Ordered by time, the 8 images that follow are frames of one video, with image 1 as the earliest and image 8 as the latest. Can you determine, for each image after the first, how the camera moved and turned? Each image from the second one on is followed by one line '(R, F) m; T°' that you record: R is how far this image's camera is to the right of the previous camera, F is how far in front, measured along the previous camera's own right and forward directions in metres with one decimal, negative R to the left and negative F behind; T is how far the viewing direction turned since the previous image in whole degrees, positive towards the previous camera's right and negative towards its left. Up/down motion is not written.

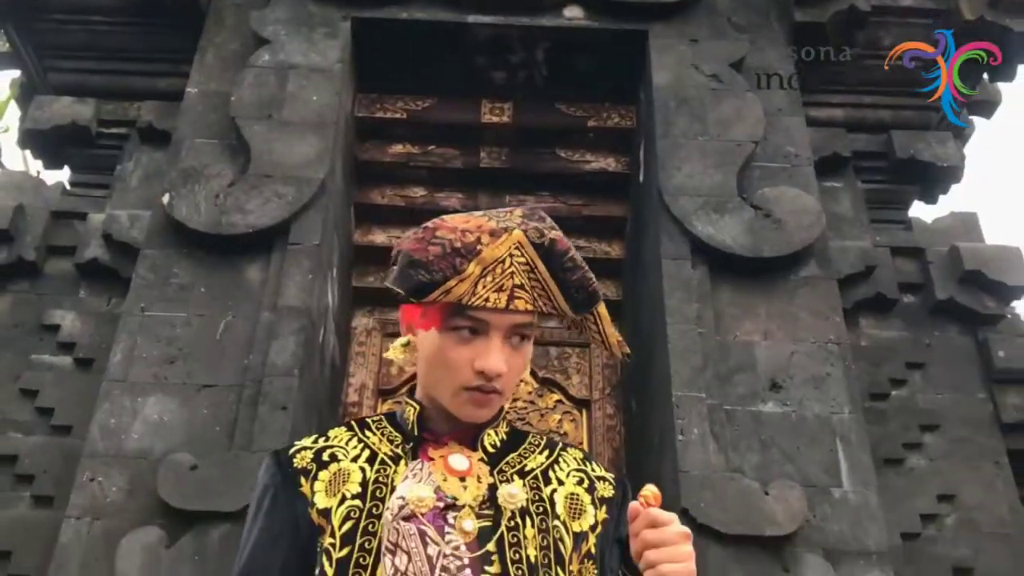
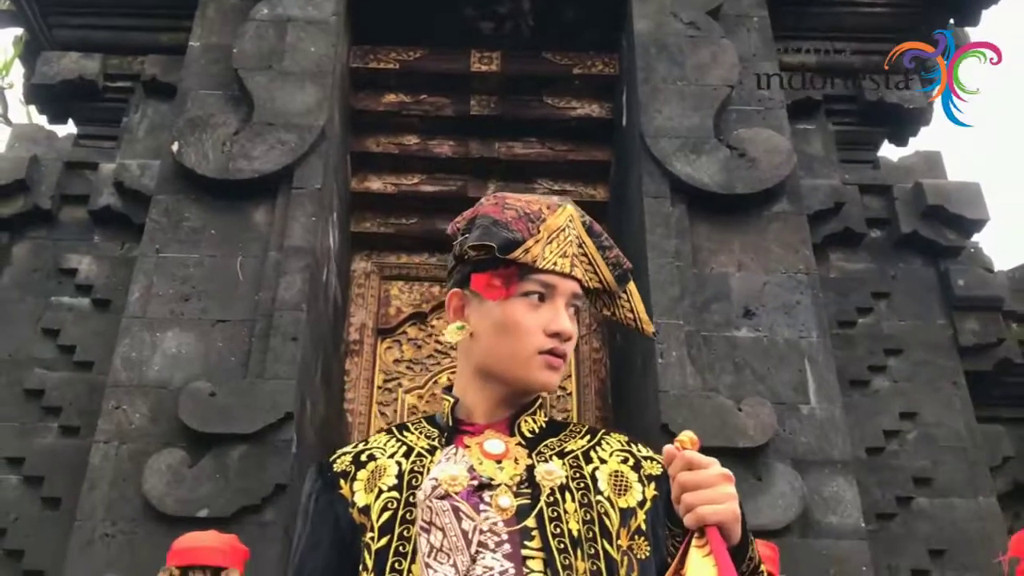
(0.0, -0.2) m; +1°
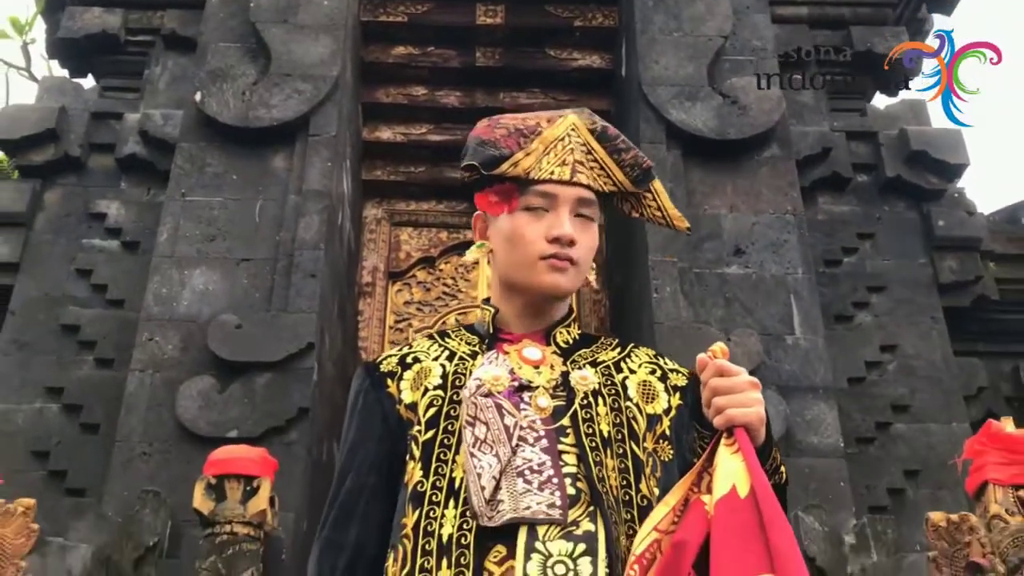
(0.0, -0.2) m; 0°
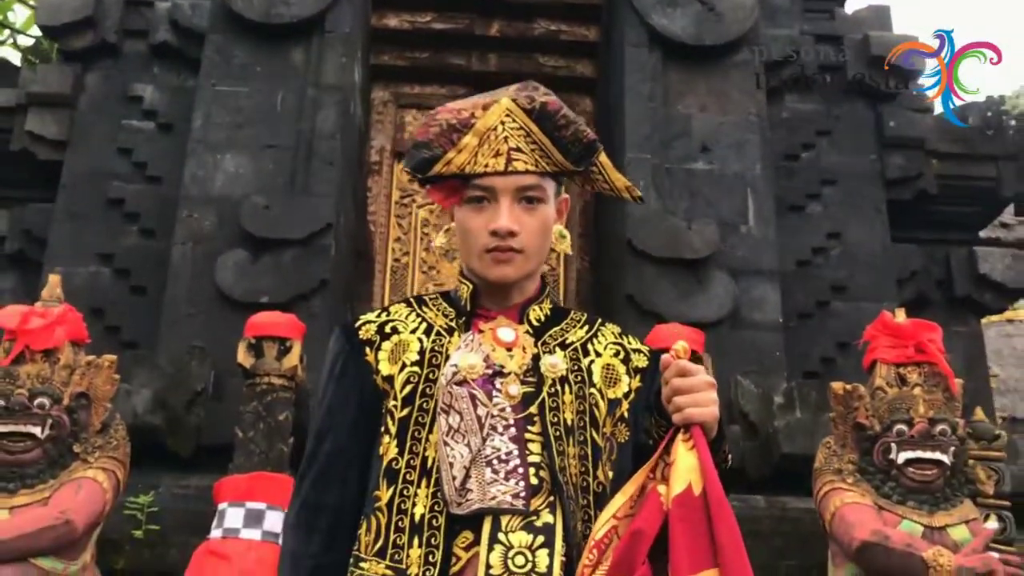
(0.0, -0.6) m; 0°
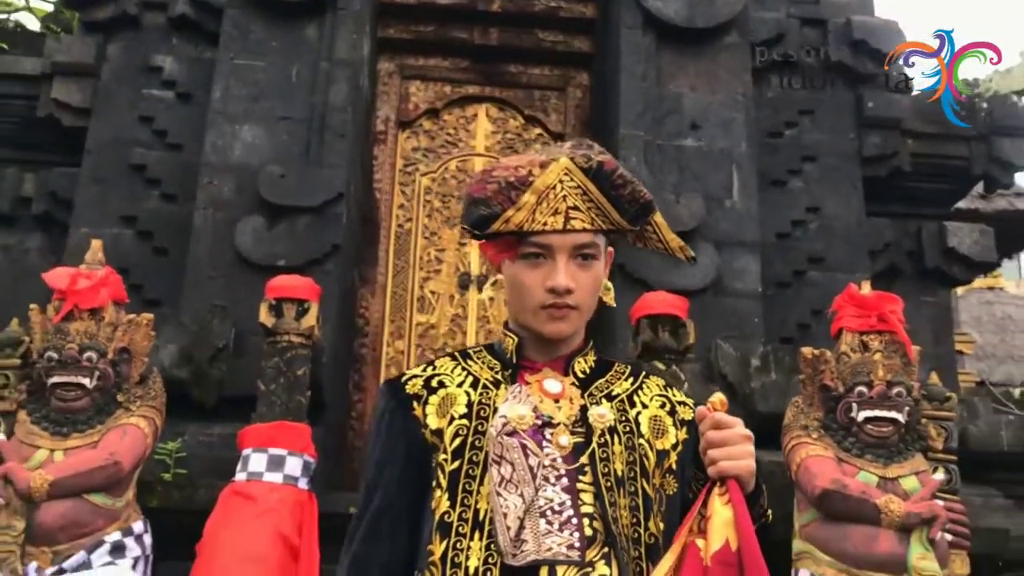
(0.0, -0.3) m; +1°
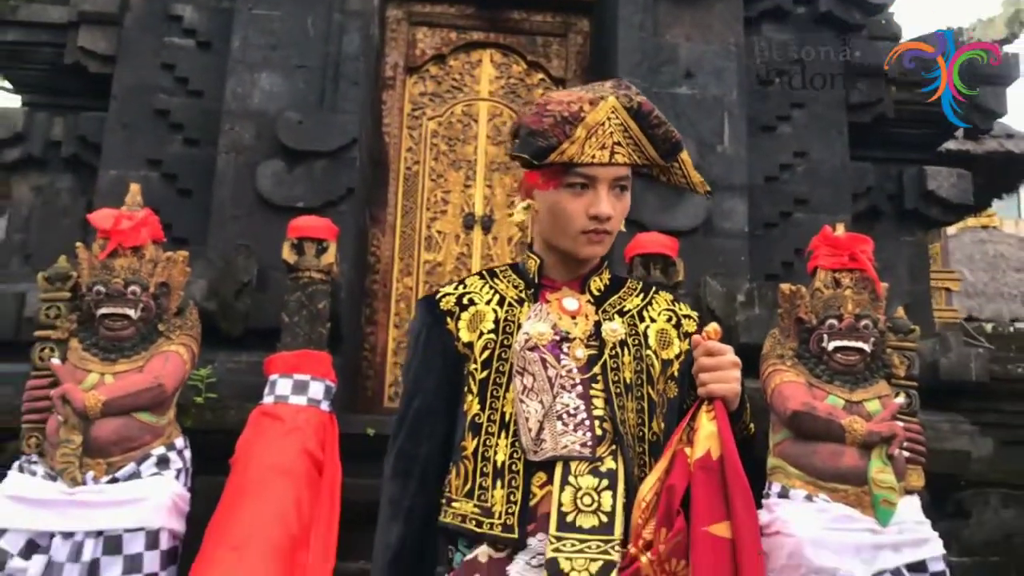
(0.0, -0.3) m; 0°
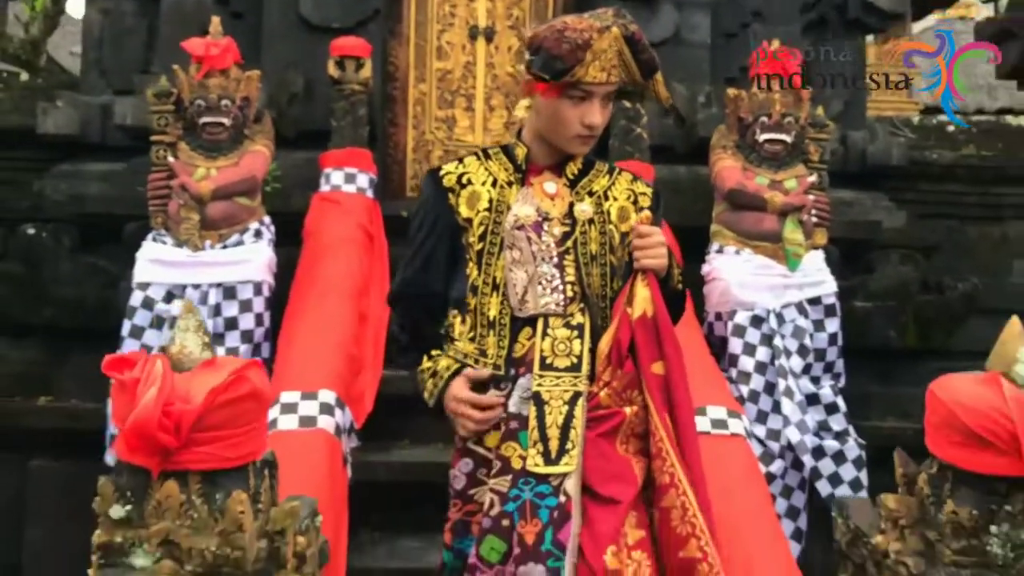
(-0.1, -1.1) m; 0°
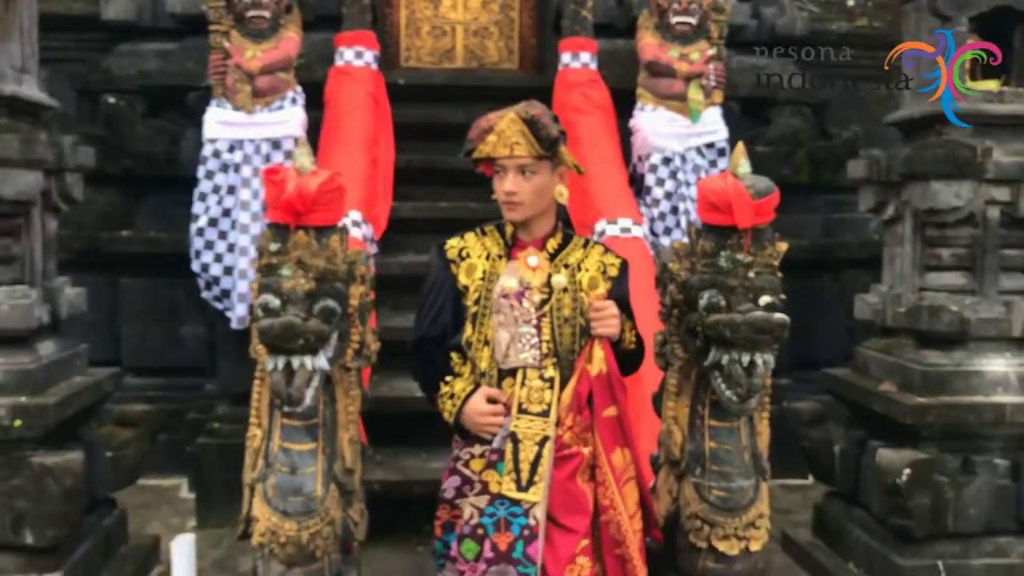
(+0.1, -1.6) m; 0°
